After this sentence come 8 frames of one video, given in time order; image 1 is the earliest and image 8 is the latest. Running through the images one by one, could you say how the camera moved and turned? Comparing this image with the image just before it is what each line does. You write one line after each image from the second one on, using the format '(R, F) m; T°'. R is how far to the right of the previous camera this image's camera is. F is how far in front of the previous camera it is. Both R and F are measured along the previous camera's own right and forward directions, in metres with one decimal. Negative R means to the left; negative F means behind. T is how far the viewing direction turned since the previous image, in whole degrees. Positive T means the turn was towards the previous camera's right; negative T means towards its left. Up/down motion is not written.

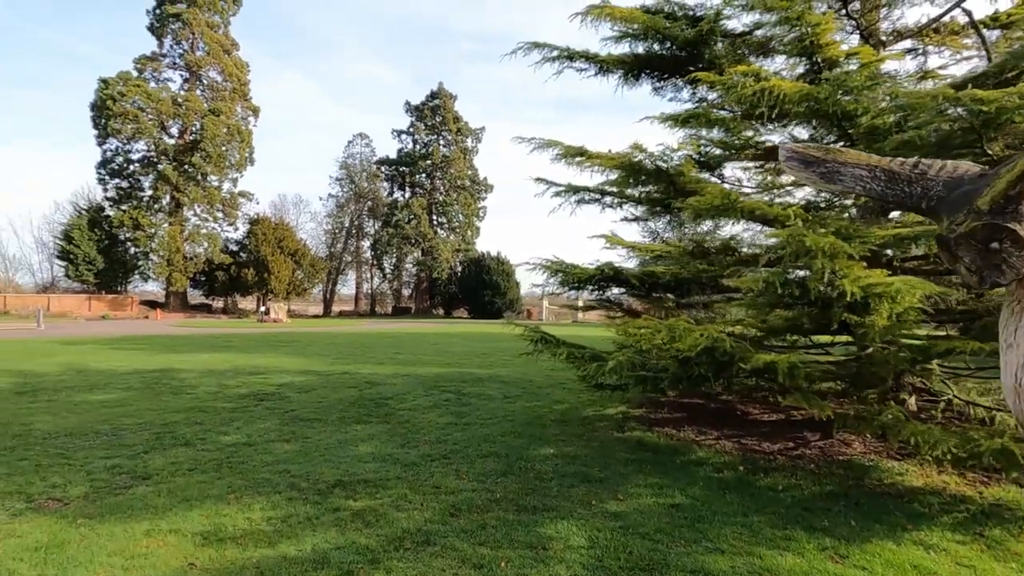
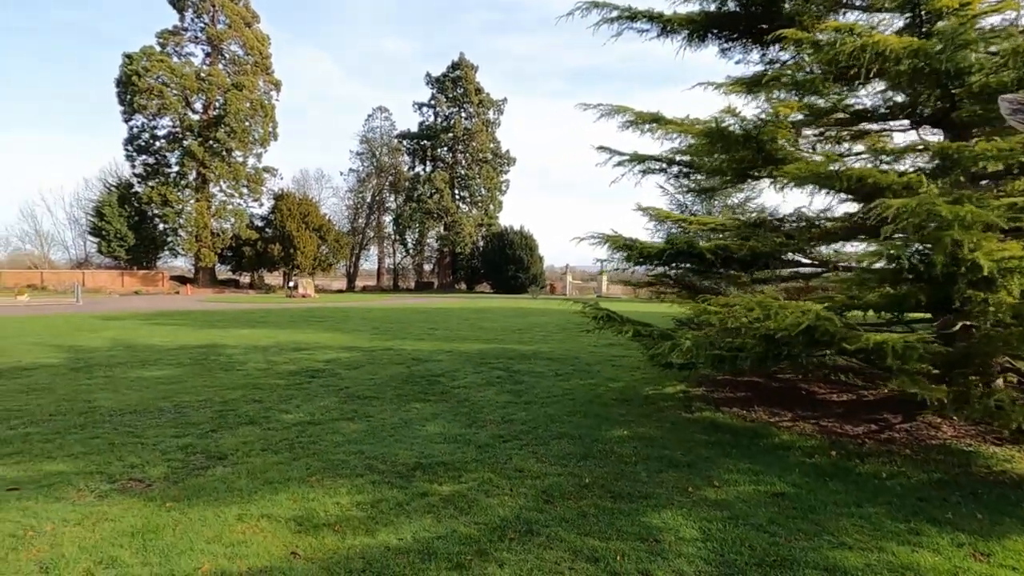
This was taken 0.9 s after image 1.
(-0.6, +0.2) m; -2°
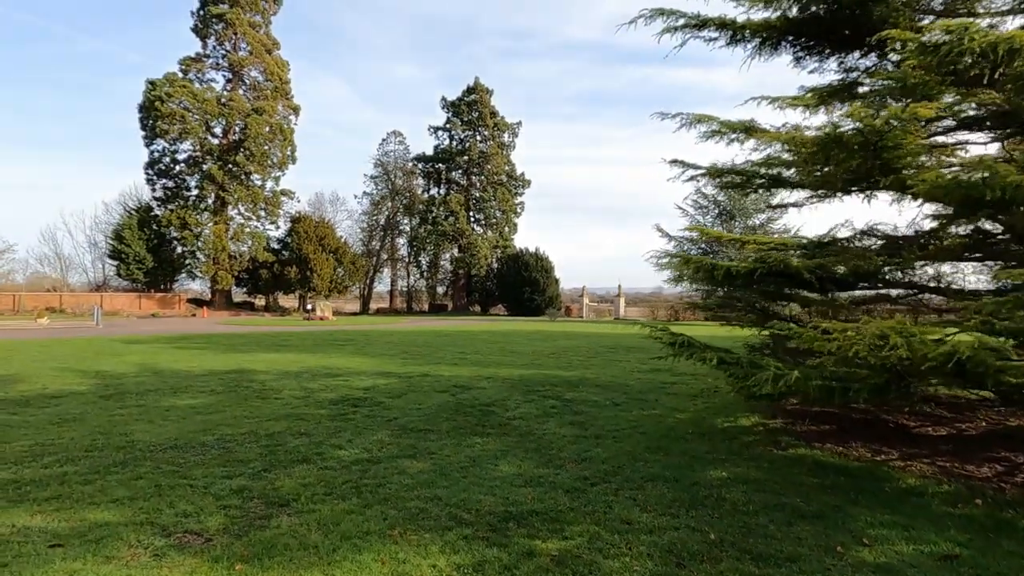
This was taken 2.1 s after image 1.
(-0.7, +0.5) m; -1°
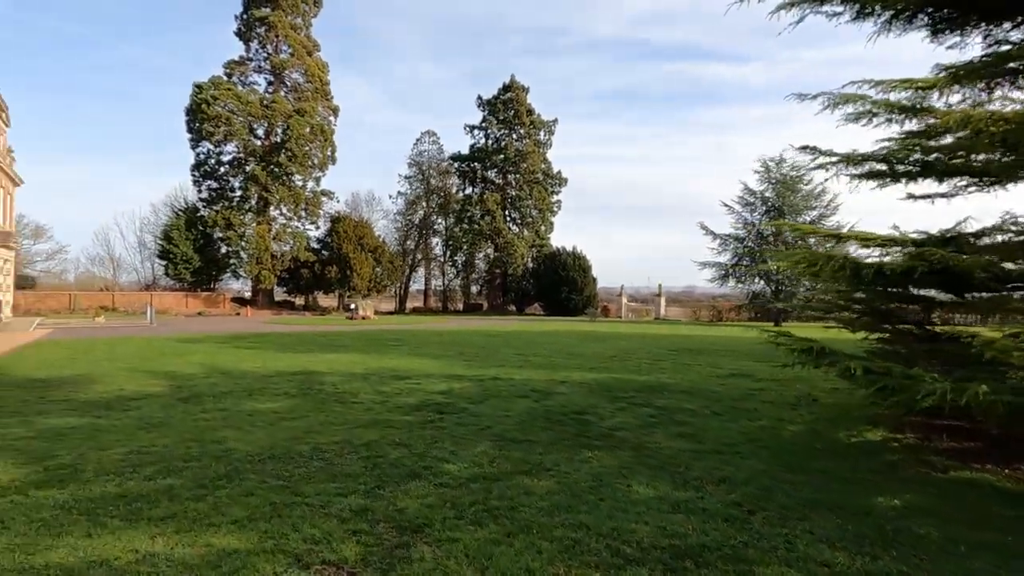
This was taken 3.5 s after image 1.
(-0.9, +0.5) m; -3°
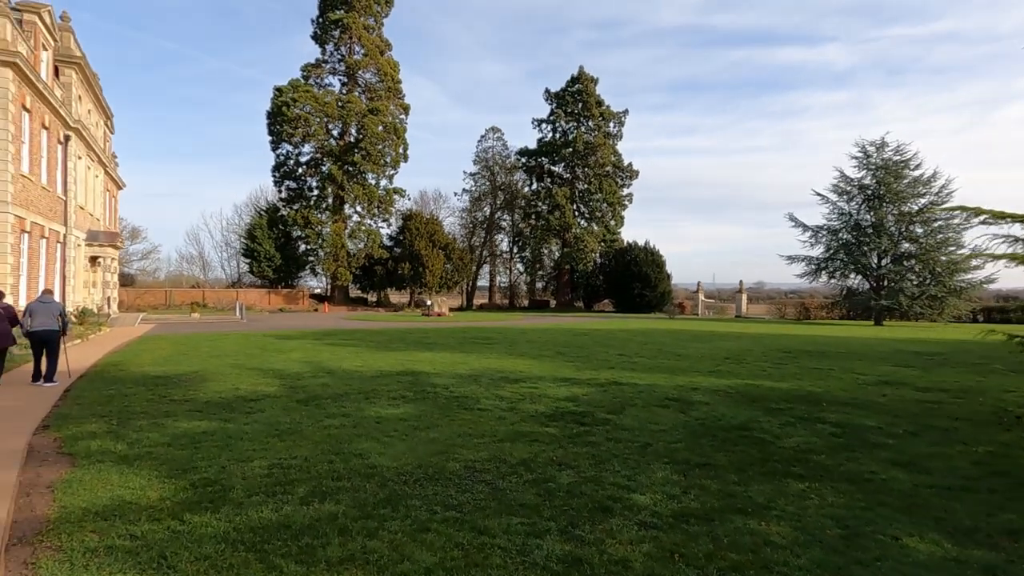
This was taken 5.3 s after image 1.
(-1.1, +0.8) m; -6°
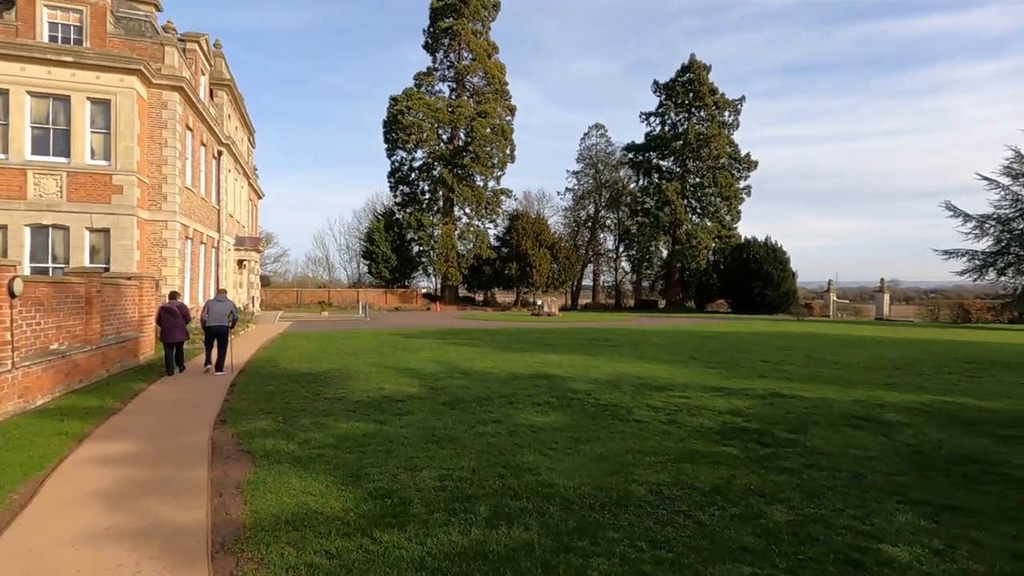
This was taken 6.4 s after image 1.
(-0.7, +0.5) m; -11°
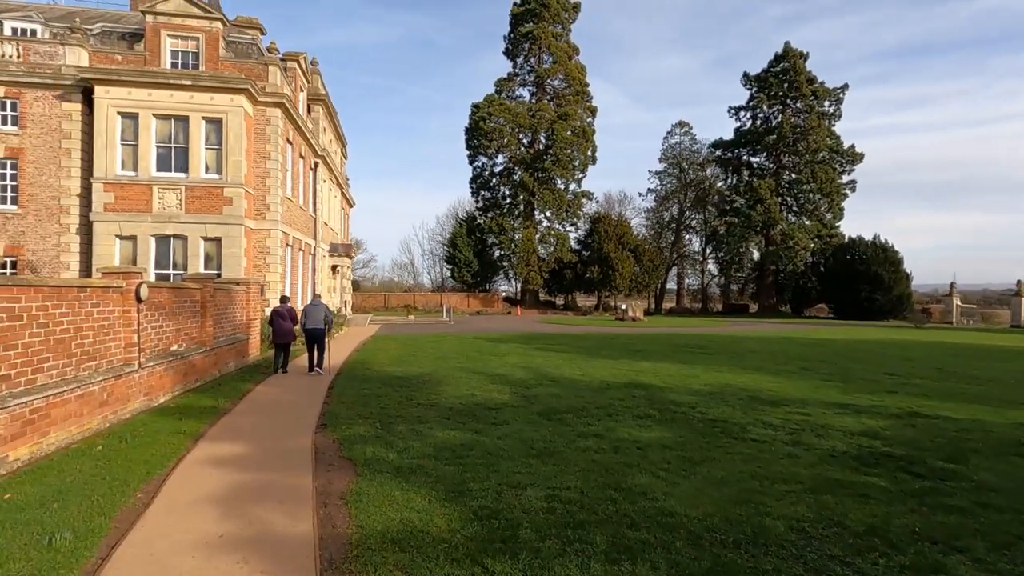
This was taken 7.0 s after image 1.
(-0.3, +0.3) m; -8°
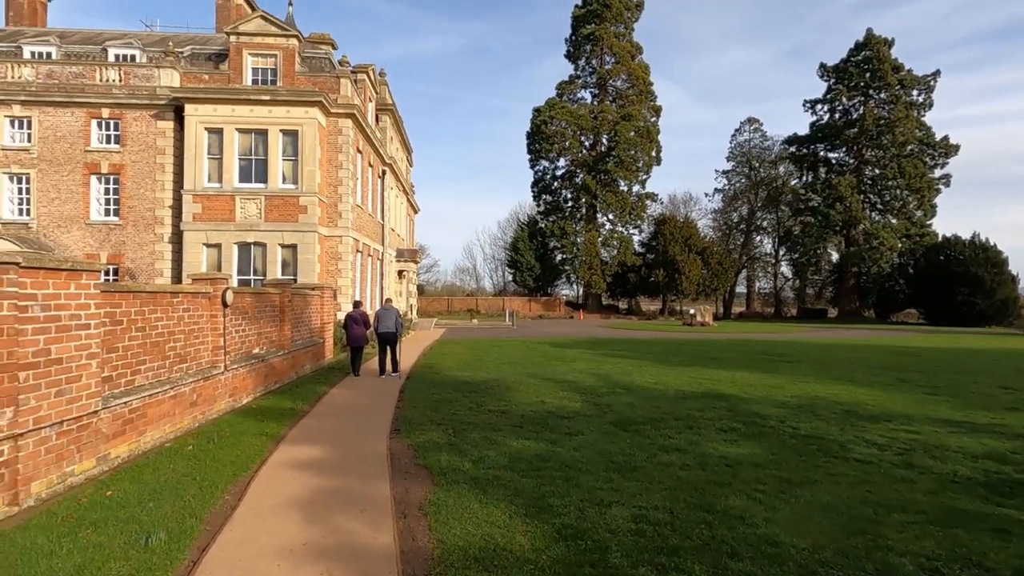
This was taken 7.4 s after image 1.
(-0.2, +0.2) m; -6°
